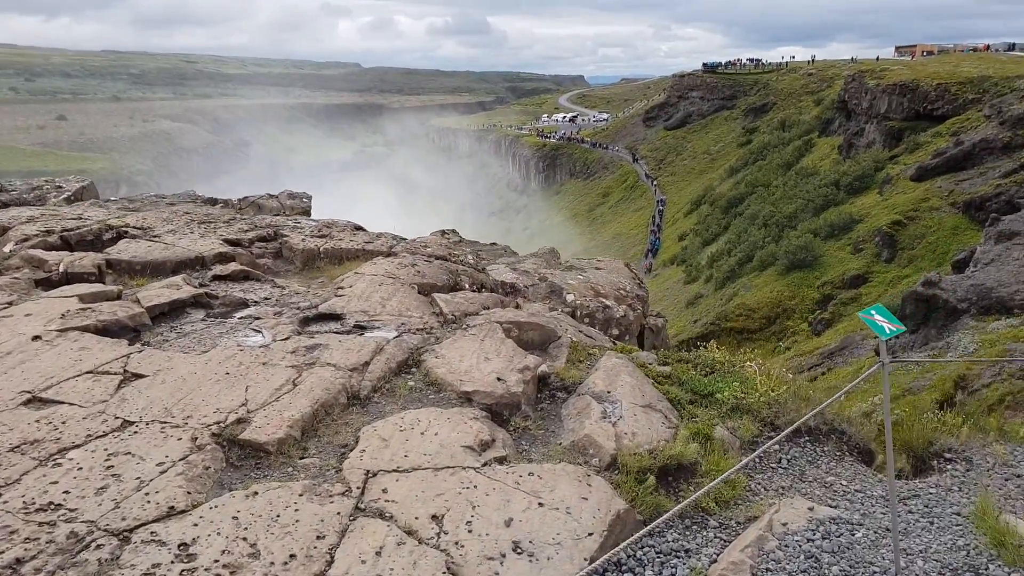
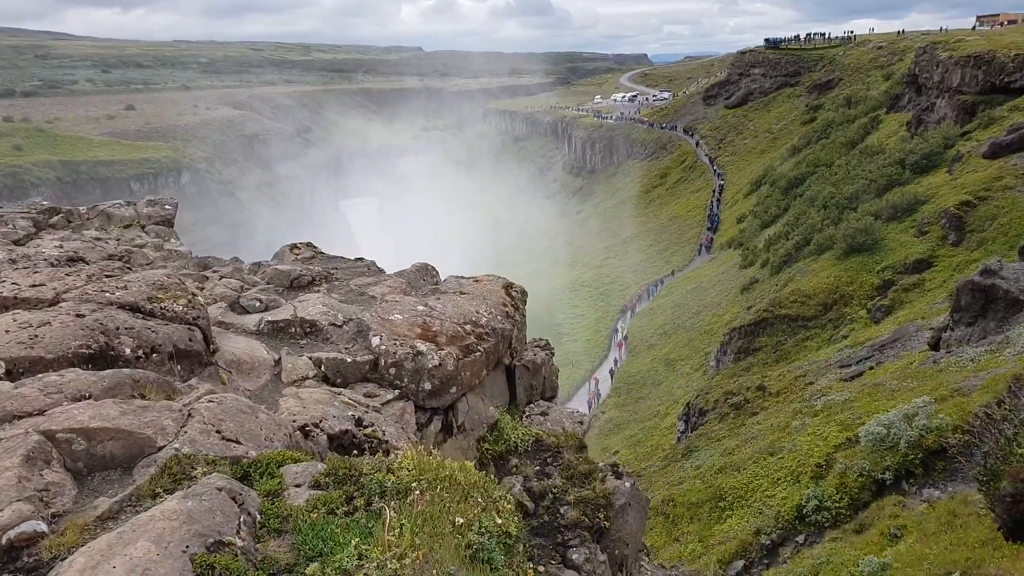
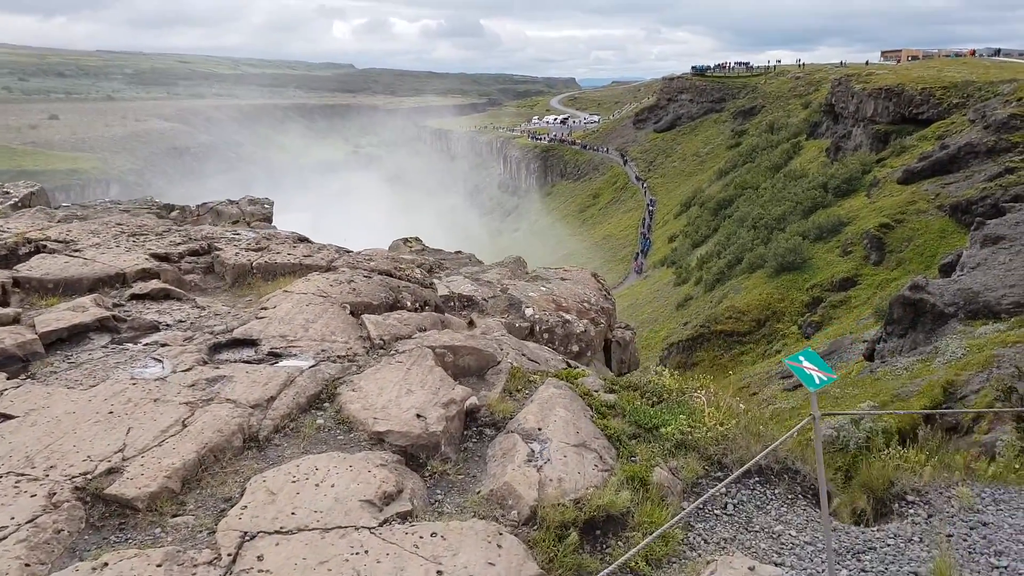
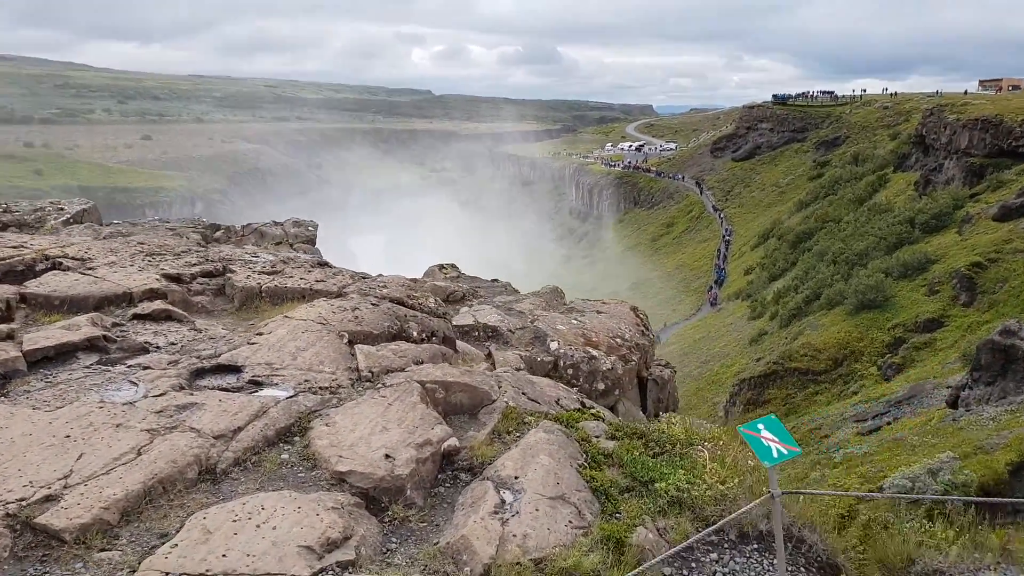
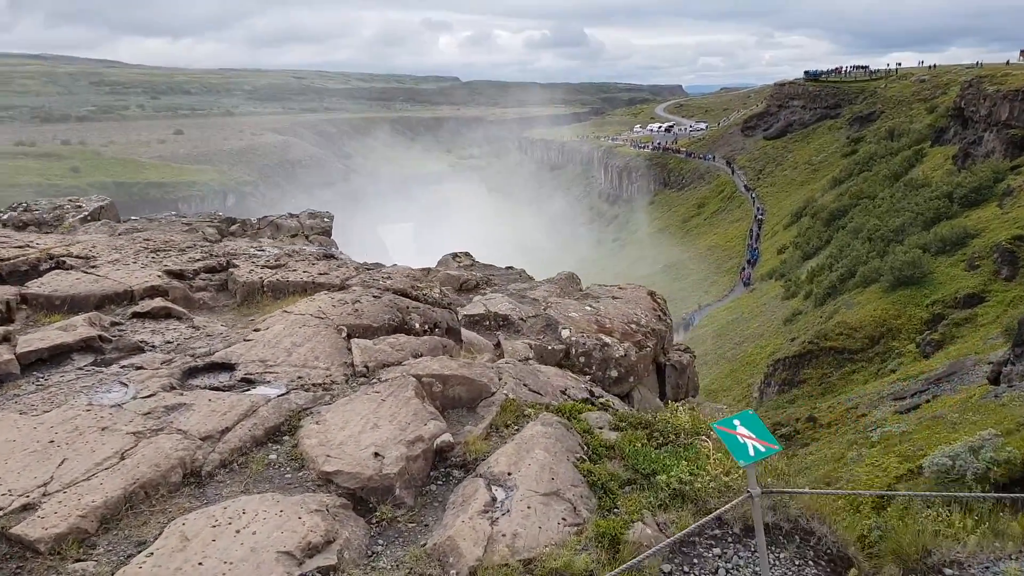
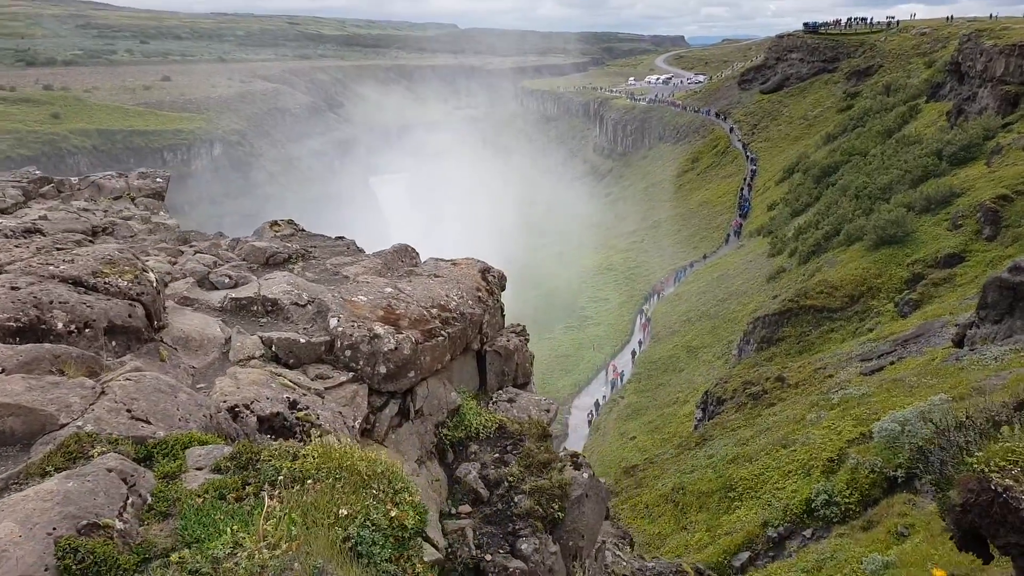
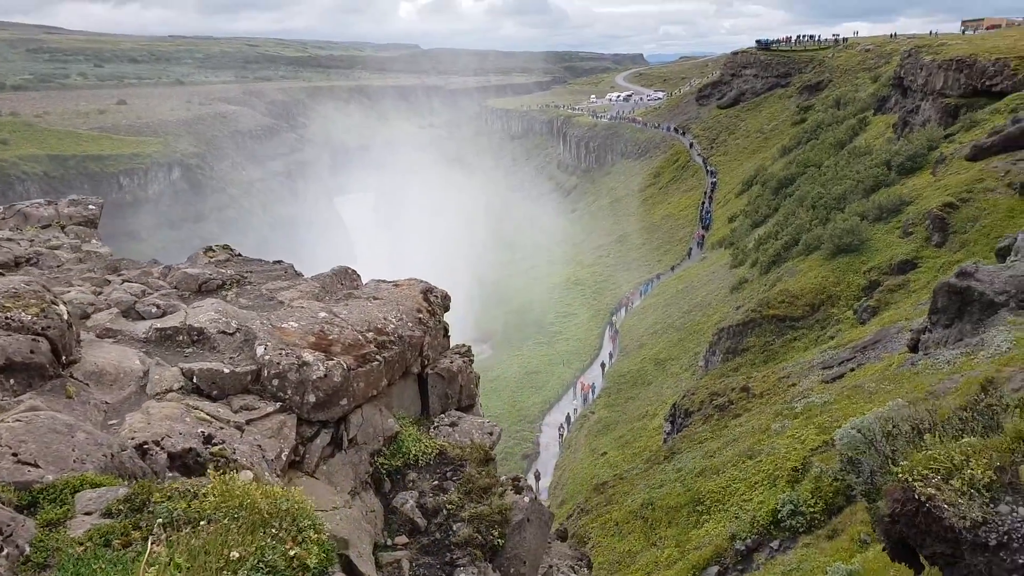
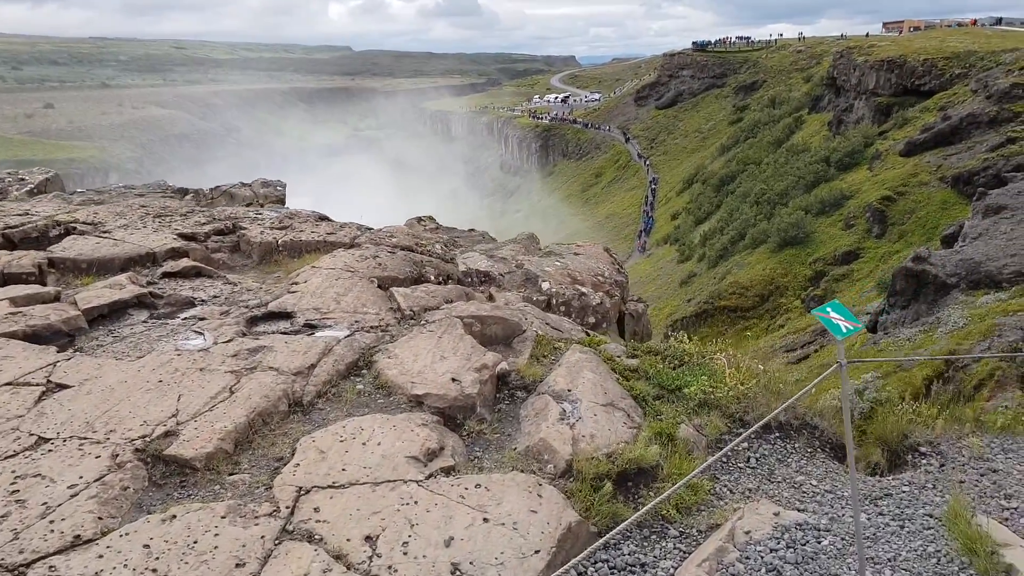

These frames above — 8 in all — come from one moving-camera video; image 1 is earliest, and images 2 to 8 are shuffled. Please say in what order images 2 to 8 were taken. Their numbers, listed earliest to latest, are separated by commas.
8, 3, 4, 5, 2, 6, 7
